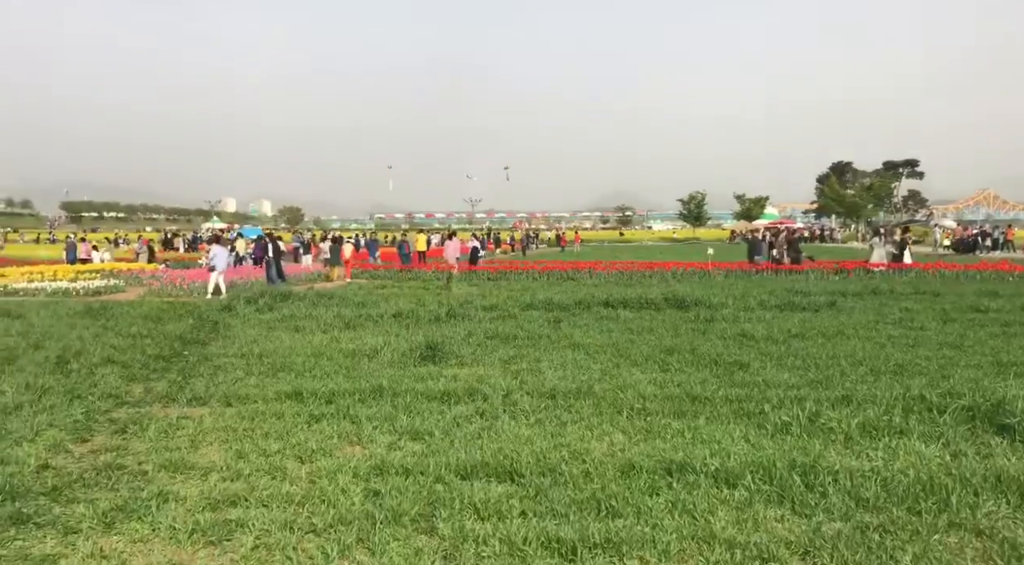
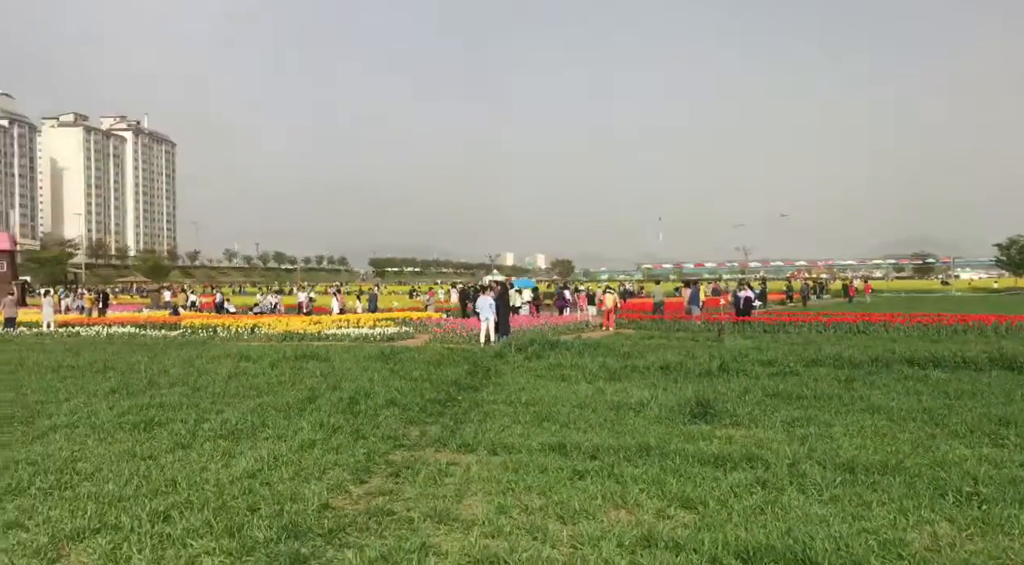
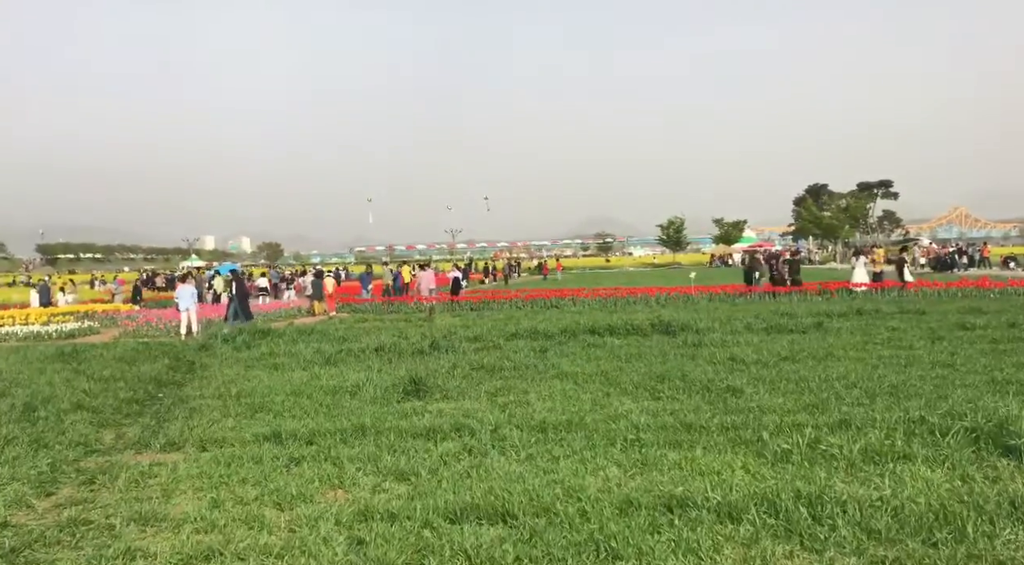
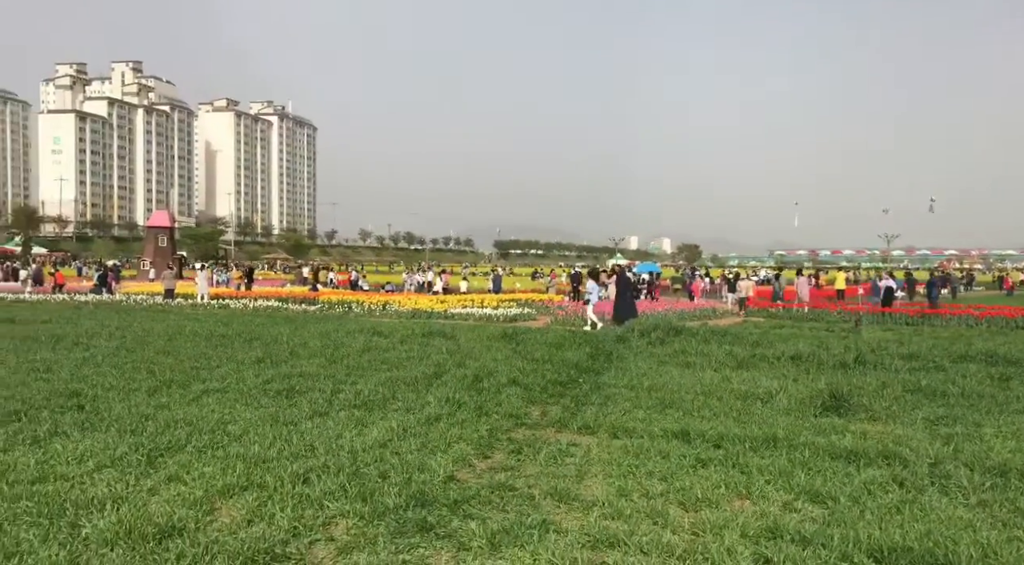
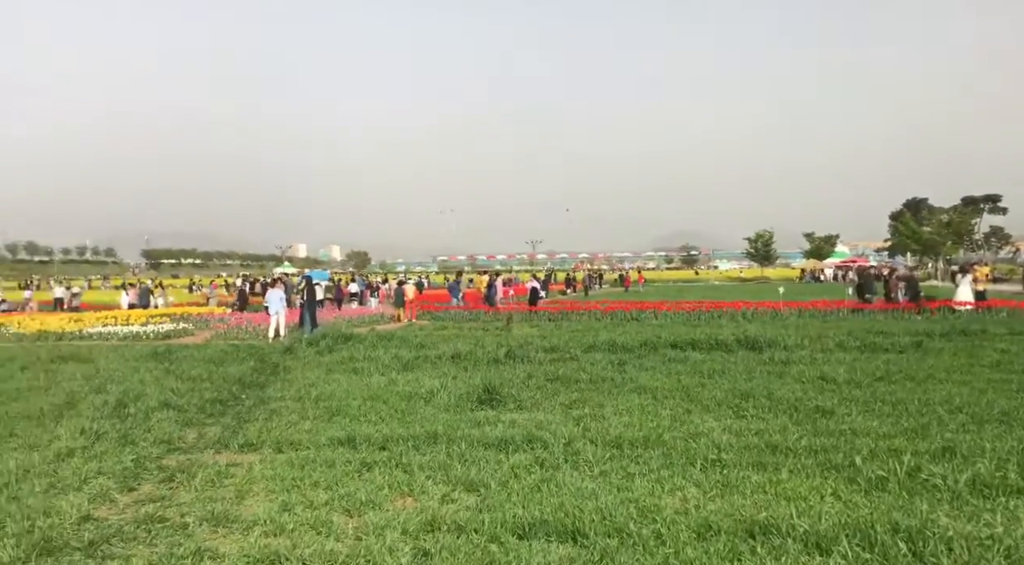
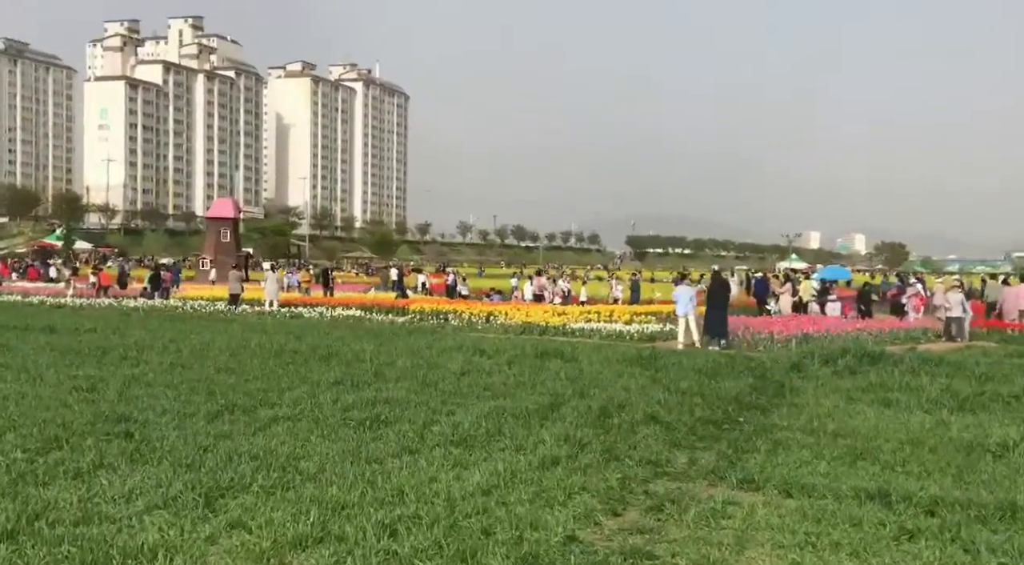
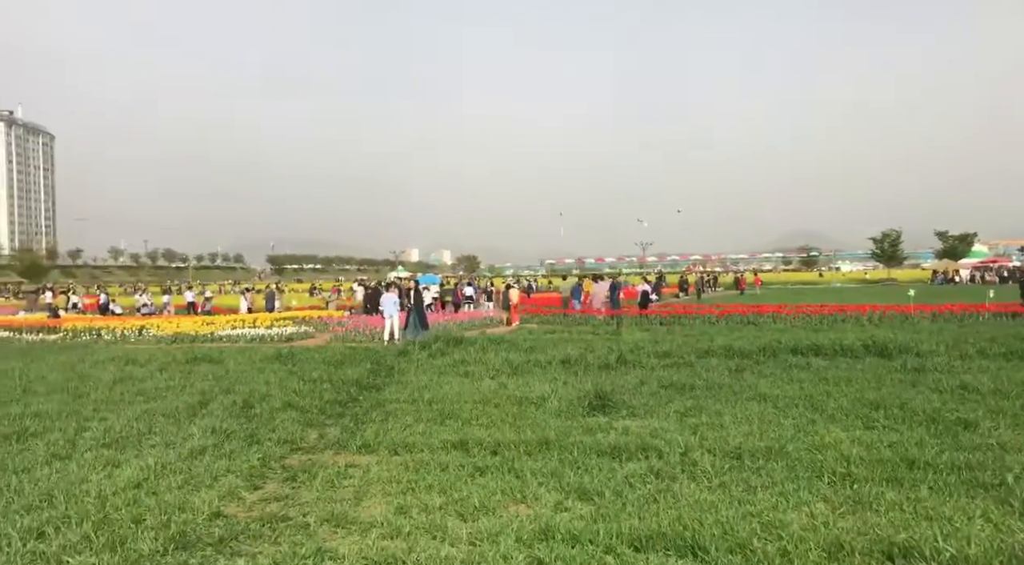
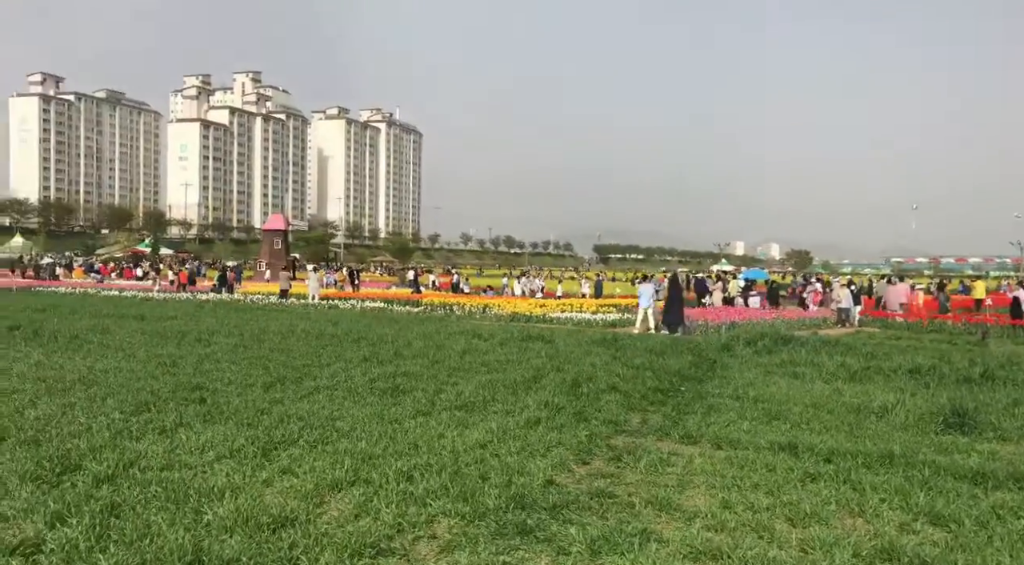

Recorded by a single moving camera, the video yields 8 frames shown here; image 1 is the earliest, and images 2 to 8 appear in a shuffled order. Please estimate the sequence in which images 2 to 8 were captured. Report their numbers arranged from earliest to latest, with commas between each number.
3, 5, 7, 2, 4, 8, 6
